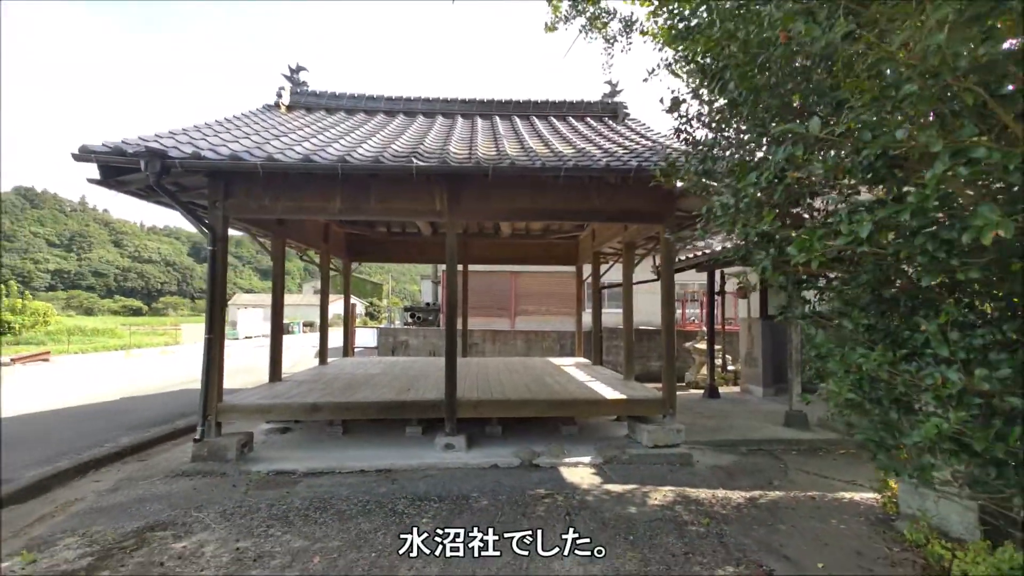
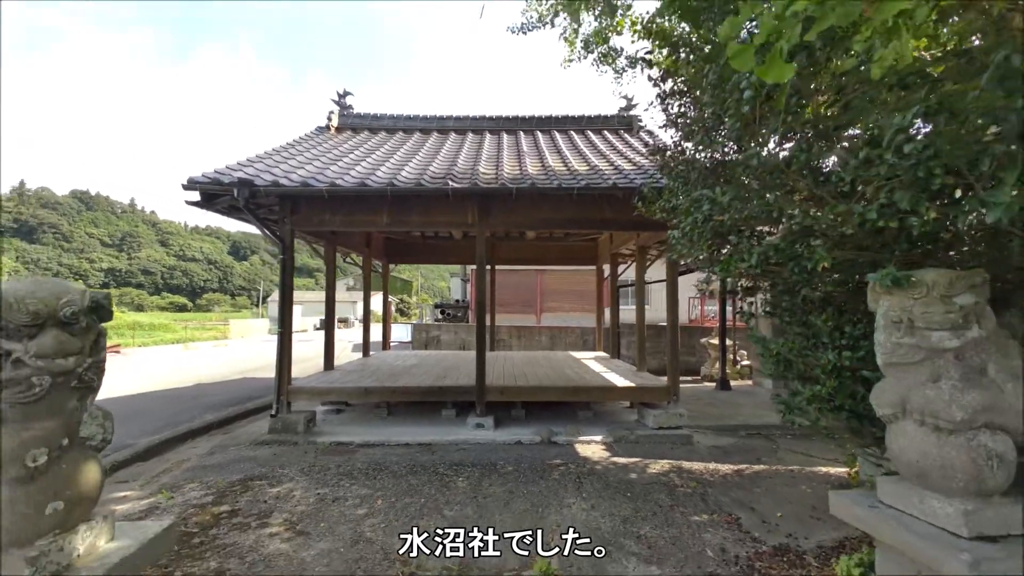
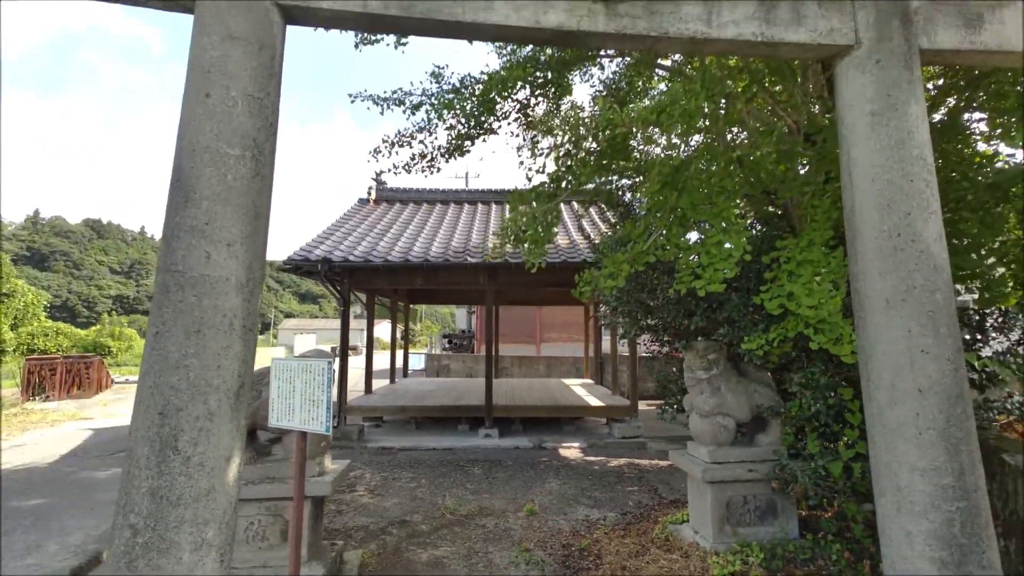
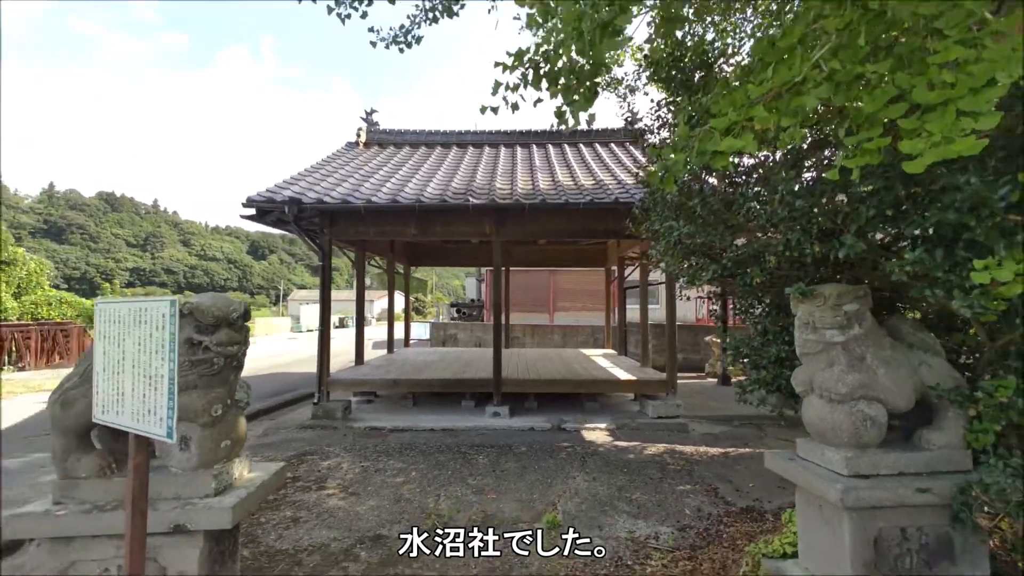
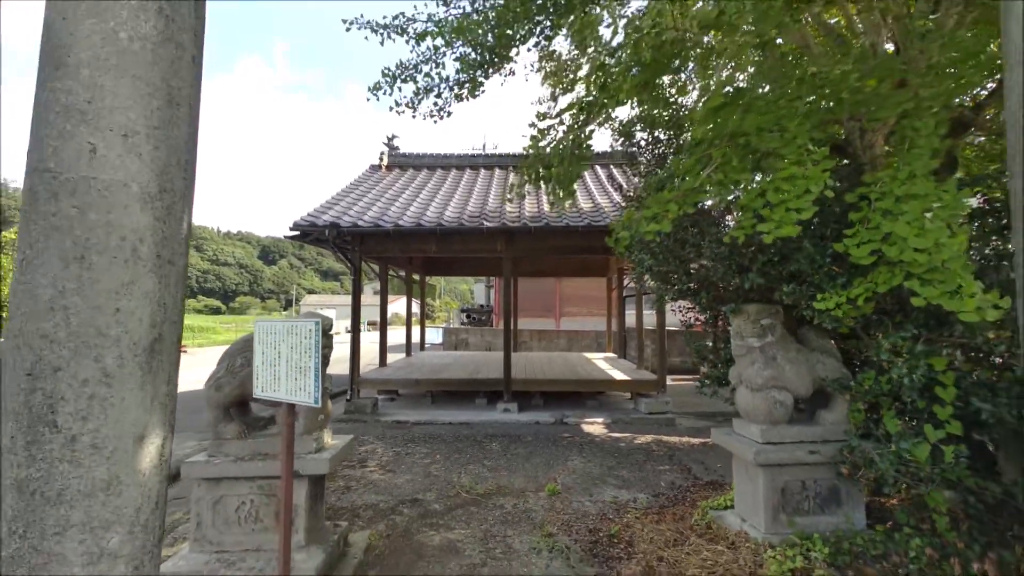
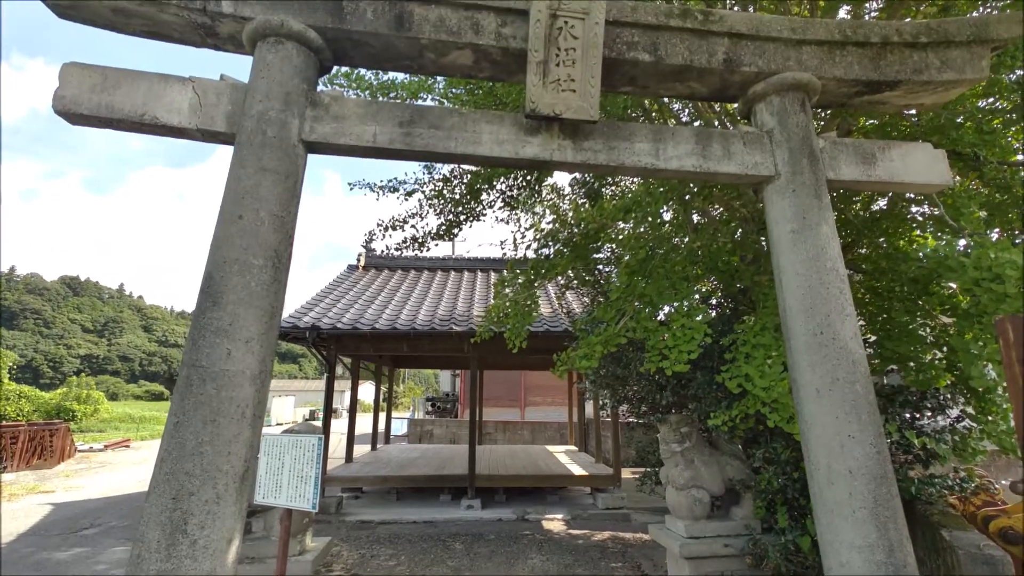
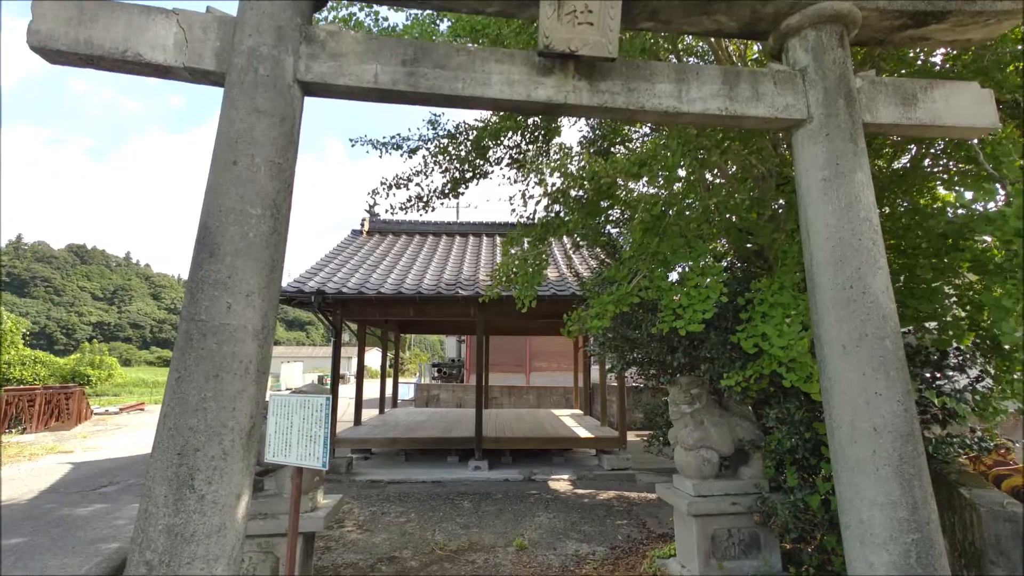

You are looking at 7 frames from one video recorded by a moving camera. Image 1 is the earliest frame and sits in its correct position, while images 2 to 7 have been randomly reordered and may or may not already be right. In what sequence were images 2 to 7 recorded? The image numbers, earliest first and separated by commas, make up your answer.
2, 4, 5, 3, 7, 6
